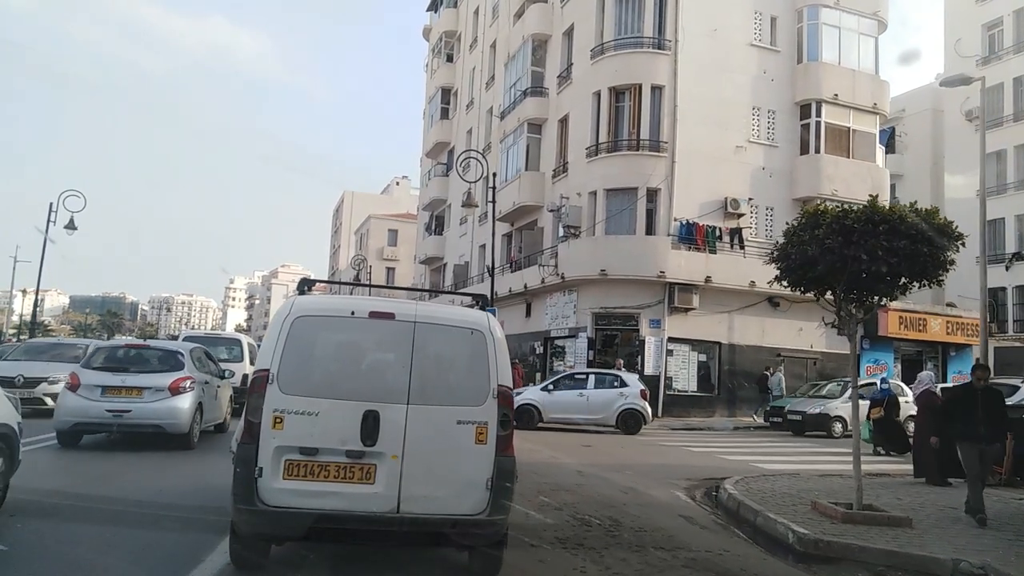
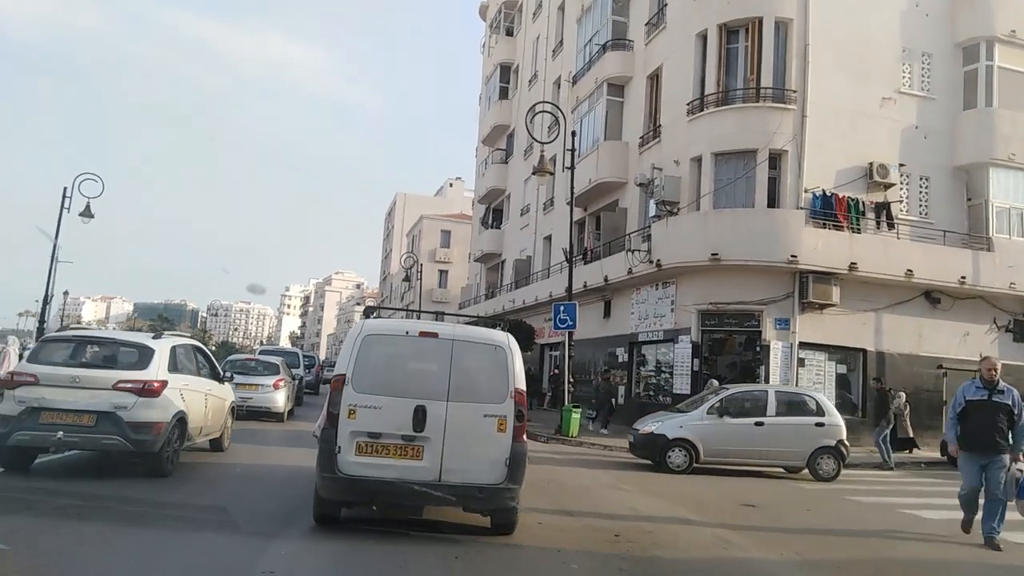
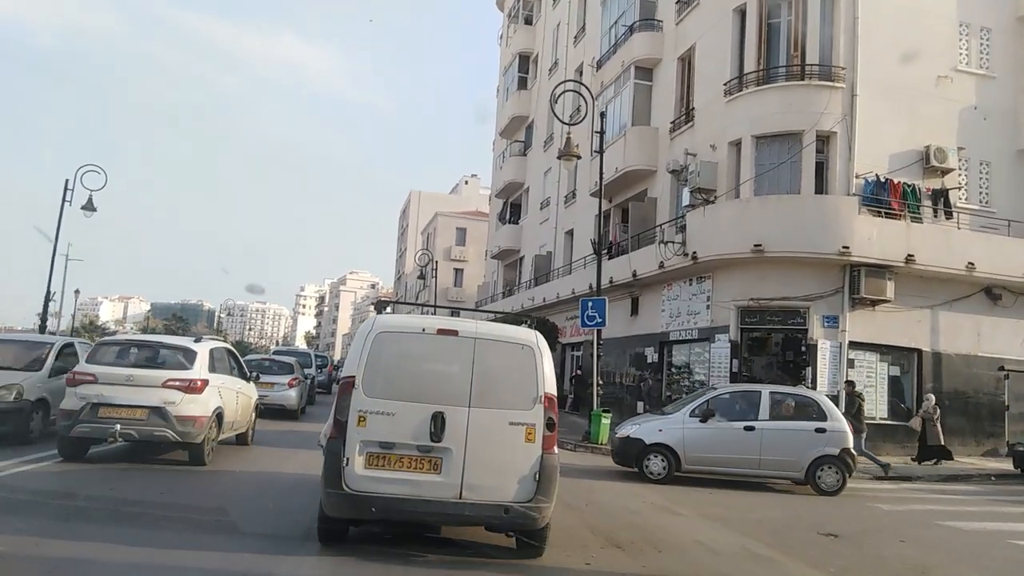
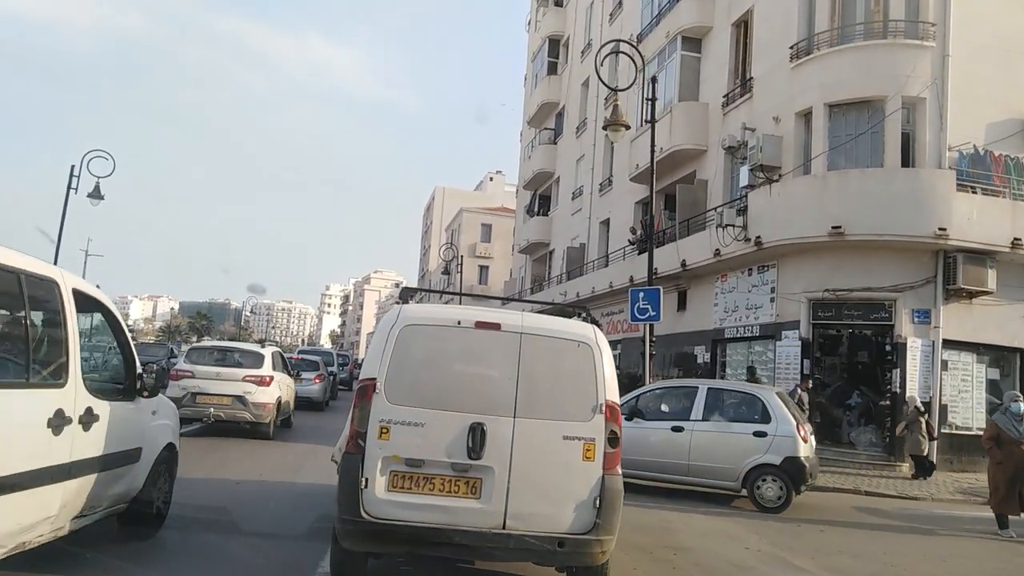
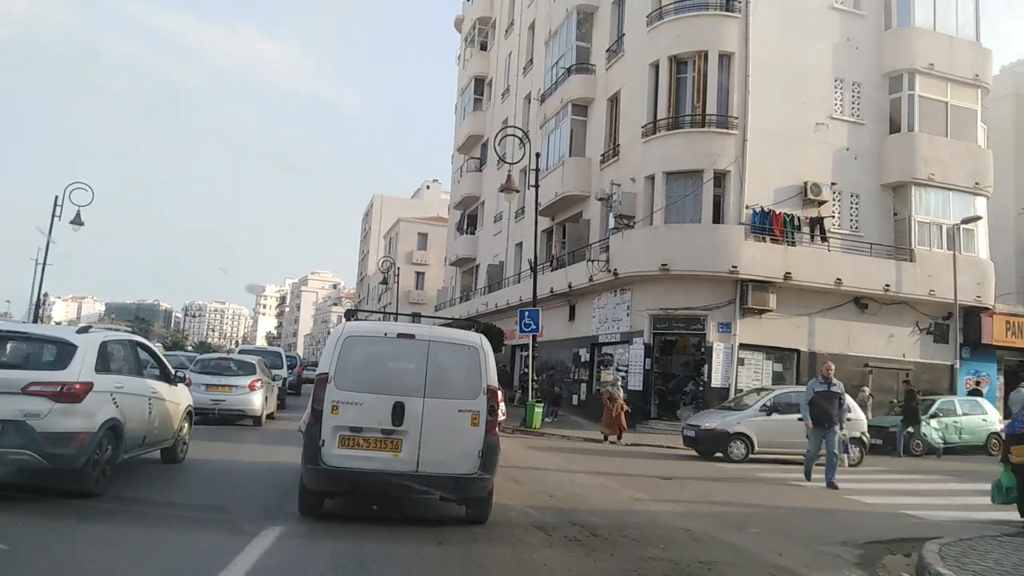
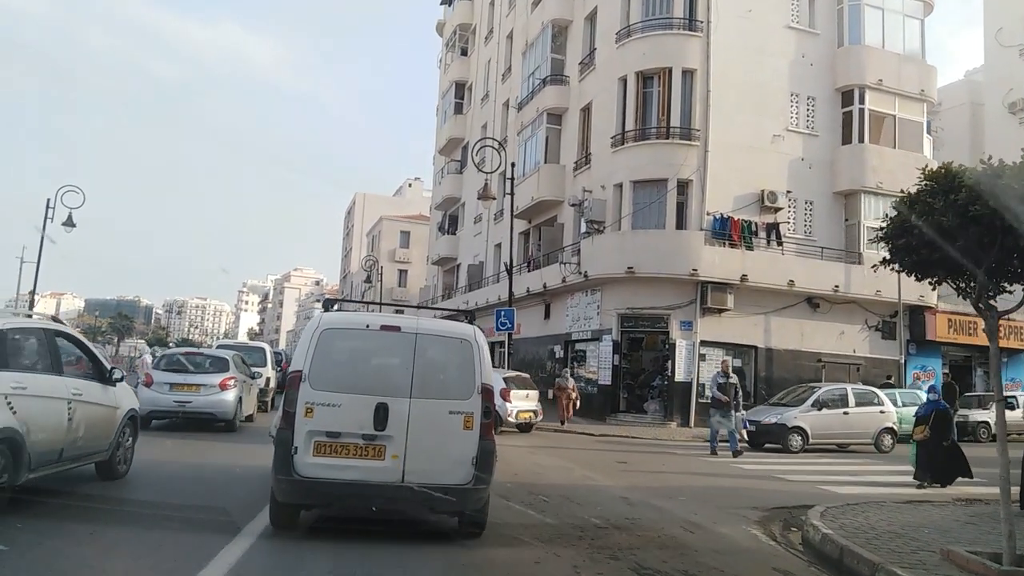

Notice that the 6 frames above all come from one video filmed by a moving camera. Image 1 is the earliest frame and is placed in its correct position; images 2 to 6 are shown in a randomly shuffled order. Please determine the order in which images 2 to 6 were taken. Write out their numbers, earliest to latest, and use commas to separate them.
6, 5, 2, 3, 4
